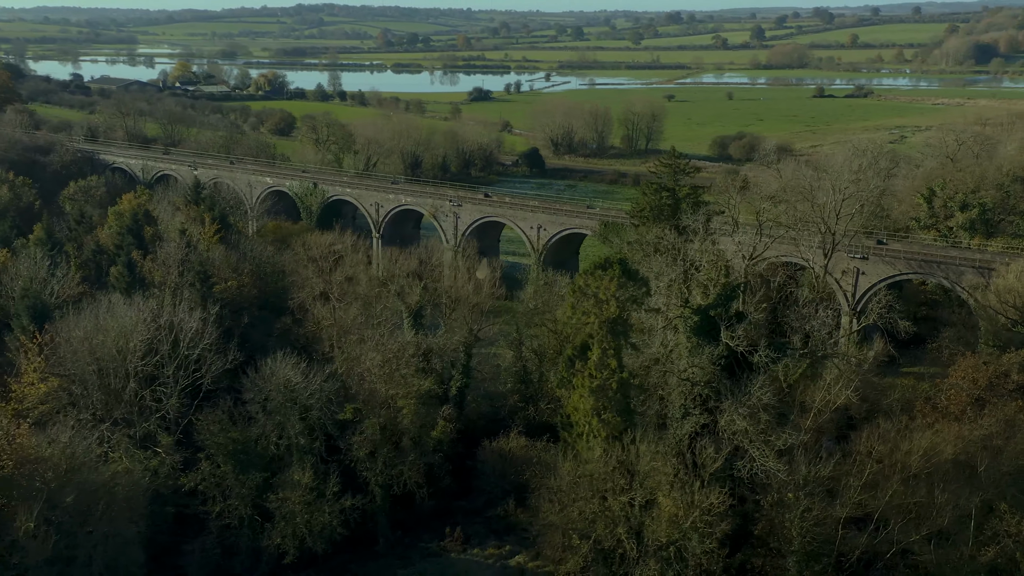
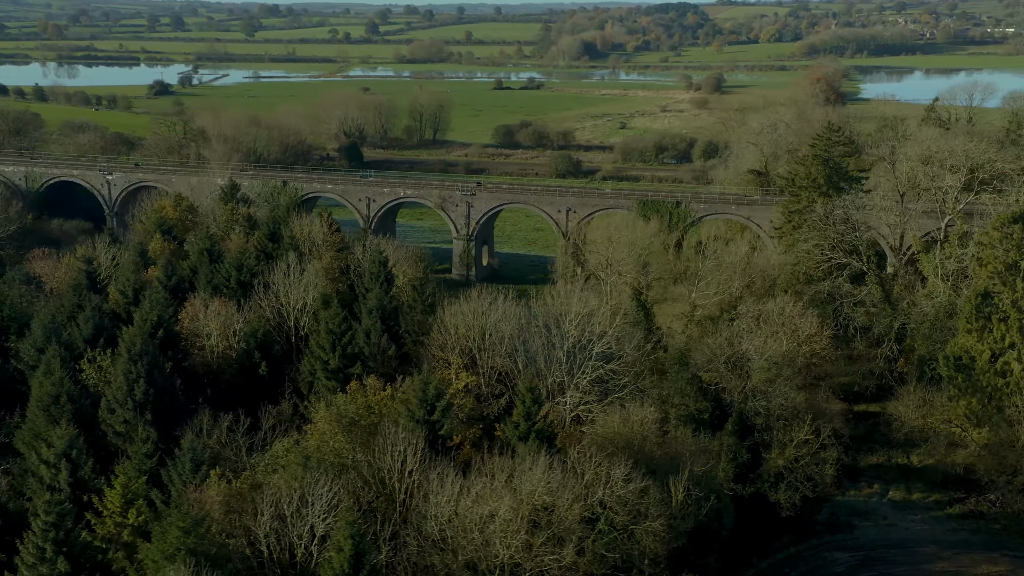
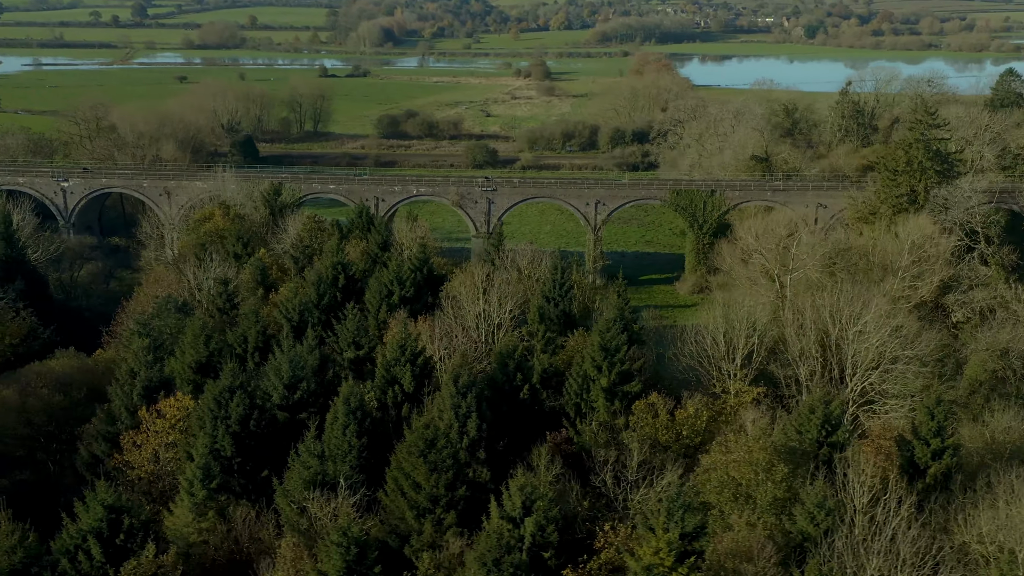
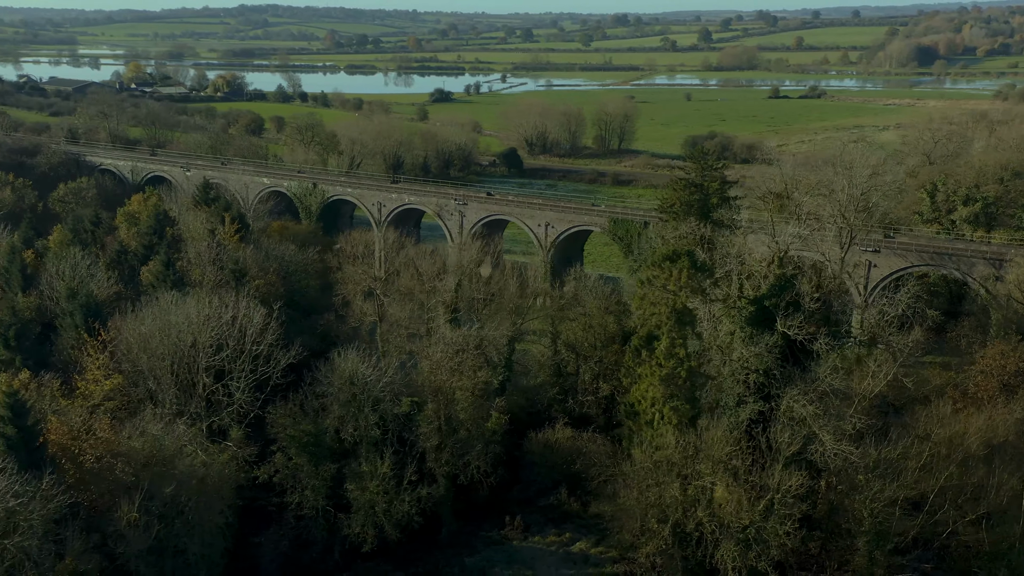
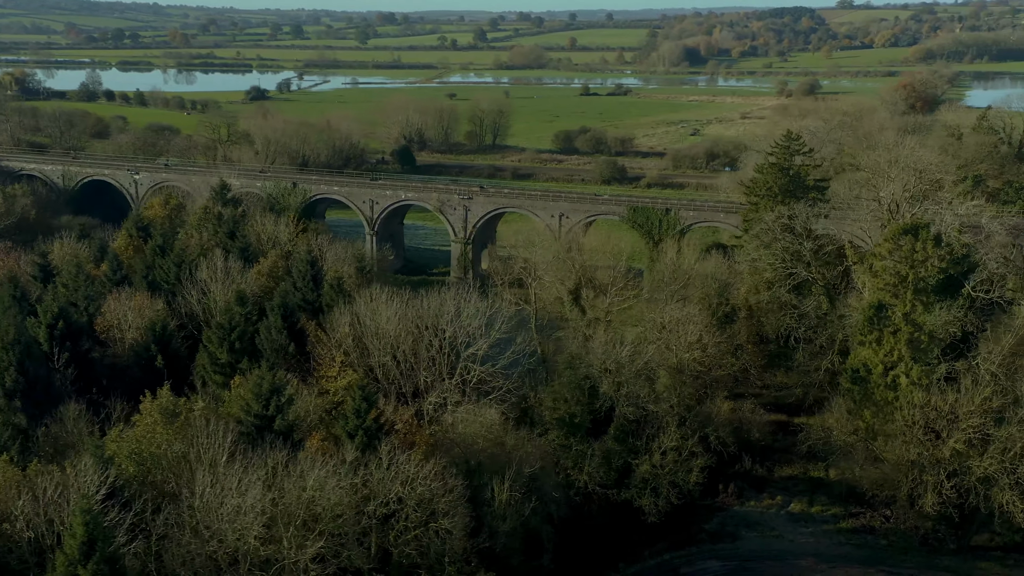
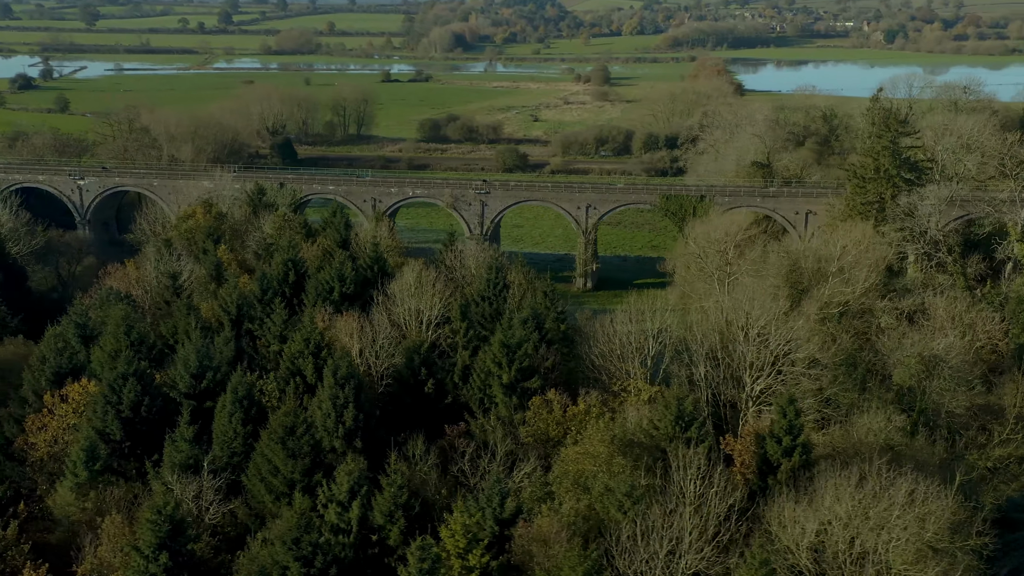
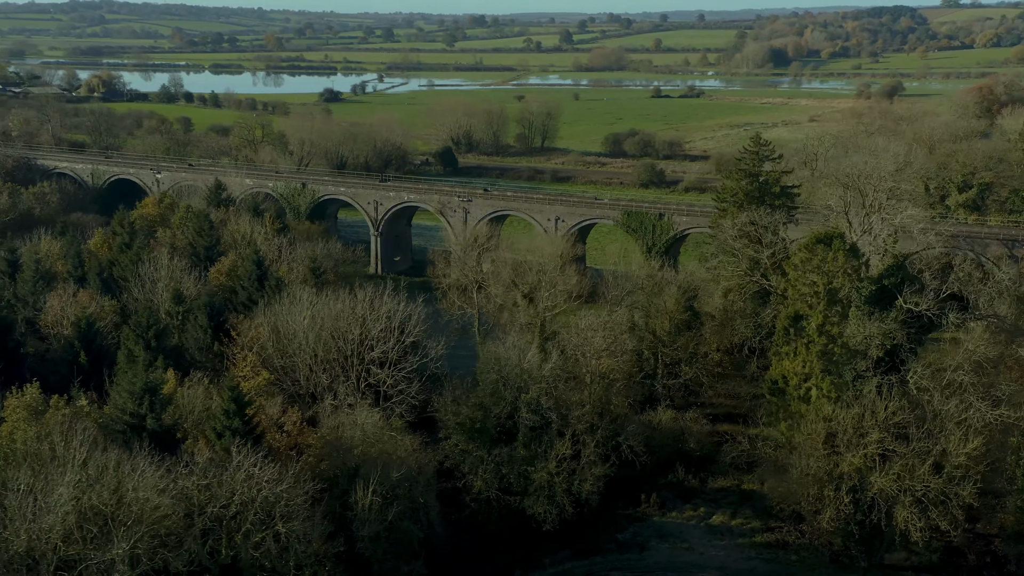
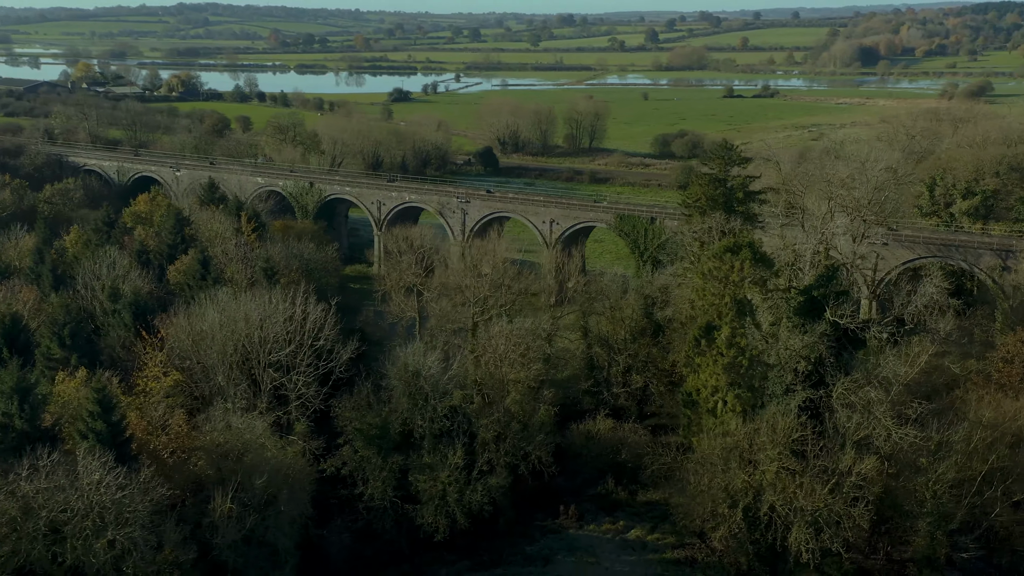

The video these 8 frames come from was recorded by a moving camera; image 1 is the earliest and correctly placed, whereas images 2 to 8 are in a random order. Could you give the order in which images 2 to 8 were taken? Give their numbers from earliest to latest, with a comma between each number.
4, 8, 7, 5, 2, 6, 3
